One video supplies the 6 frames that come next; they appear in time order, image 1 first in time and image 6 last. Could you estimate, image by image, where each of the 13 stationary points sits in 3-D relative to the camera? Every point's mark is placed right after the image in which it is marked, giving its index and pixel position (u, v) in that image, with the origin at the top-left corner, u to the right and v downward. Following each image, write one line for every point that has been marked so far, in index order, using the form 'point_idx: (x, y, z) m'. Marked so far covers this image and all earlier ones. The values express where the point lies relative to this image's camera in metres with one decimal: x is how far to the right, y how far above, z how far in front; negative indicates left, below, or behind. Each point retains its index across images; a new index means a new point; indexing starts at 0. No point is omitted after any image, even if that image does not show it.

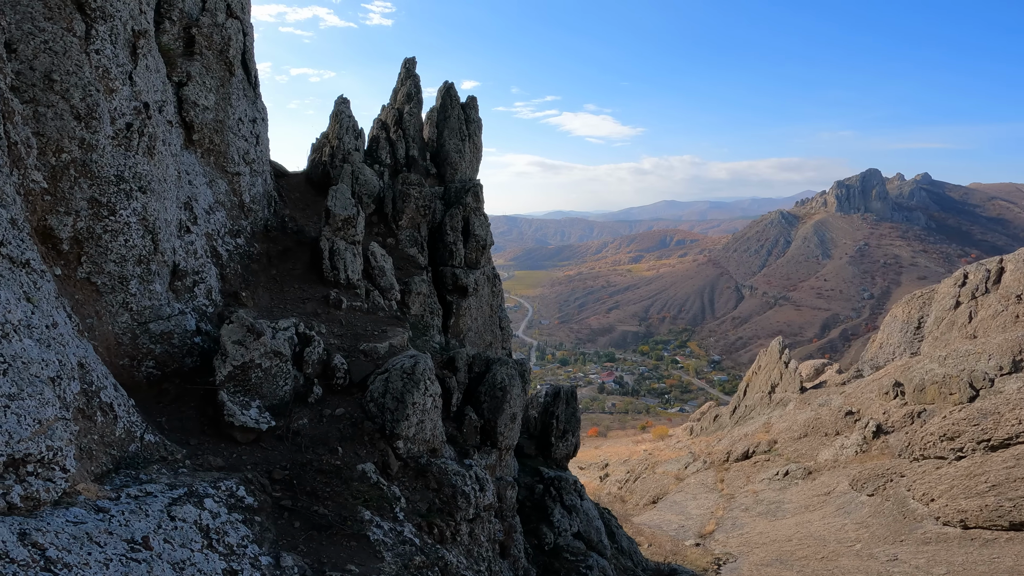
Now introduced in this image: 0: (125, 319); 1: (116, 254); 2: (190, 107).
0: (-7.4, -0.6, +10.2) m
1: (-7.4, +0.7, +10.0) m
2: (-8.7, +5.0, +14.5) m
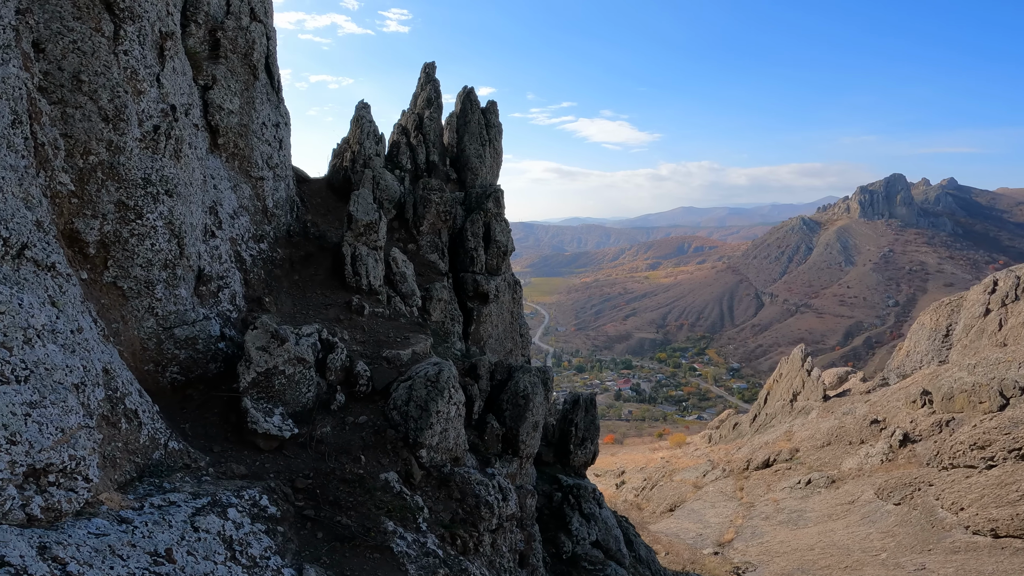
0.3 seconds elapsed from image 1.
0: (-6.9, -0.7, +10.1) m
1: (-6.9, +0.6, +10.0) m
2: (-8.1, +4.8, +14.6) m
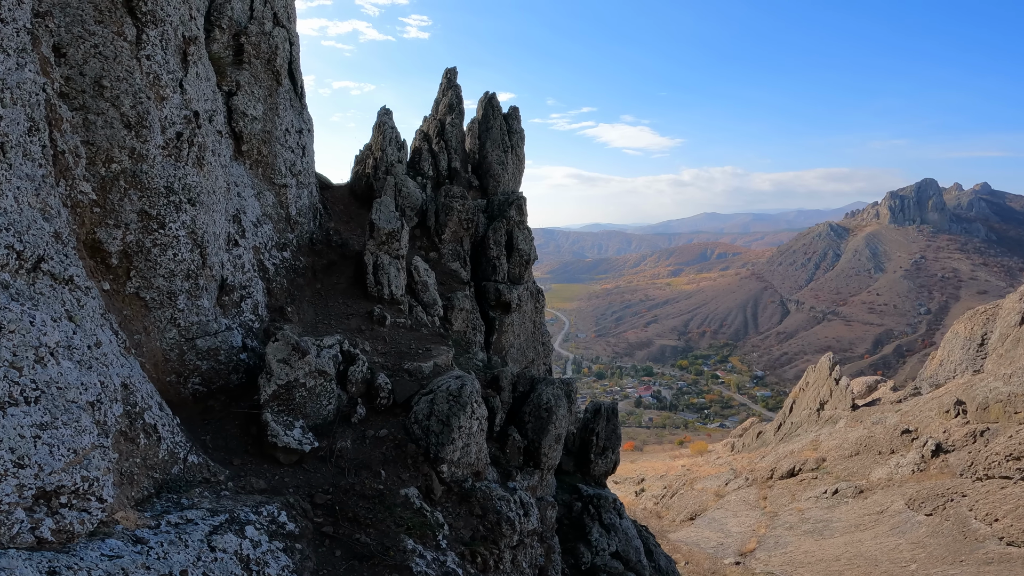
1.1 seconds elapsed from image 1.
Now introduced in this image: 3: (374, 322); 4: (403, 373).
0: (-6.4, -0.9, +10.1) m
1: (-6.5, +0.4, +9.9) m
2: (-7.4, +4.6, +14.6) m
3: (-3.8, -0.9, +14.8) m
4: (-2.6, -2.0, +12.8) m
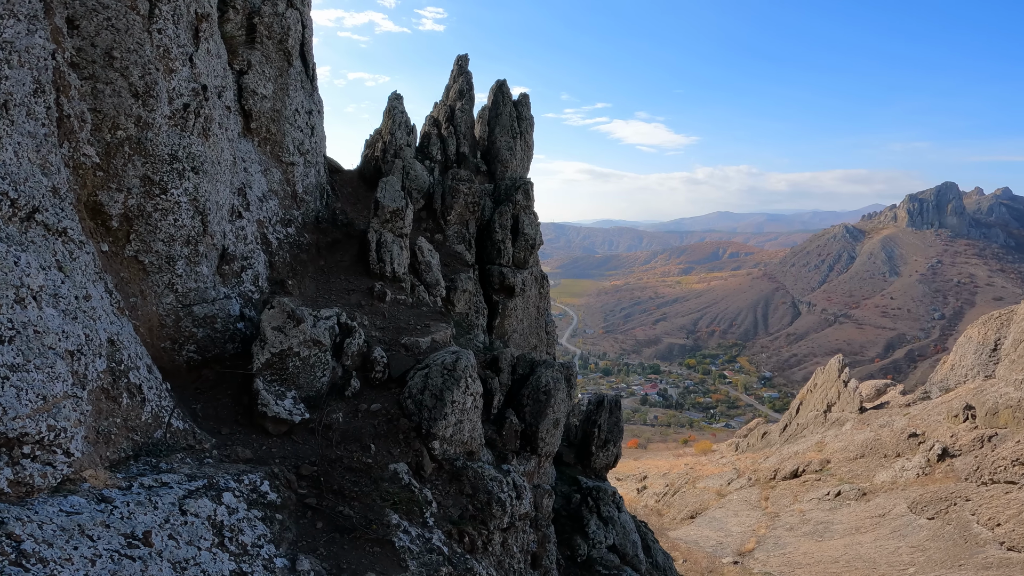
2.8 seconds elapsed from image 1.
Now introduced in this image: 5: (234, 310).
0: (-6.5, -0.2, +10.1) m
1: (-6.5, +1.0, +9.9) m
2: (-7.2, +5.3, +14.6) m
3: (-3.8, -0.3, +14.8) m
4: (-2.7, -1.5, +12.8) m
5: (-5.8, -0.5, +11.2) m
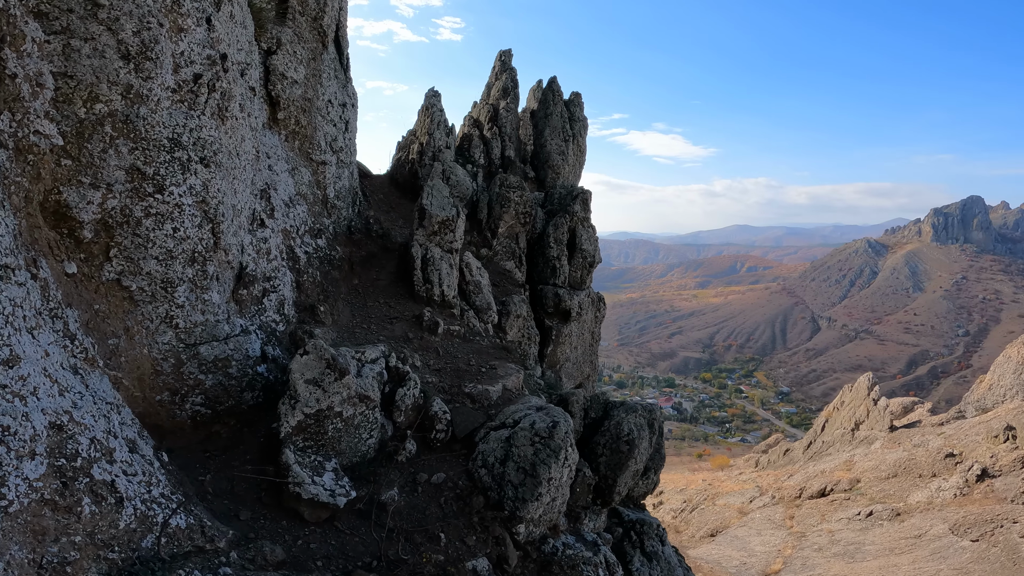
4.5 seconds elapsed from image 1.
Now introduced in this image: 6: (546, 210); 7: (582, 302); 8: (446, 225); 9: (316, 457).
0: (-4.8, -0.7, +7.5) m
1: (-4.8, +0.6, +7.4) m
2: (-5.4, +4.7, +12.1) m
3: (-2.0, -0.9, +12.1) m
4: (-1.0, -2.0, +10.0) m
5: (-4.1, -1.0, +8.5) m
6: (+1.2, +2.9, +19.6) m
7: (+2.5, -0.4, +18.4) m
8: (-1.8, +1.6, +13.9) m
9: (-2.8, -2.4, +7.6) m
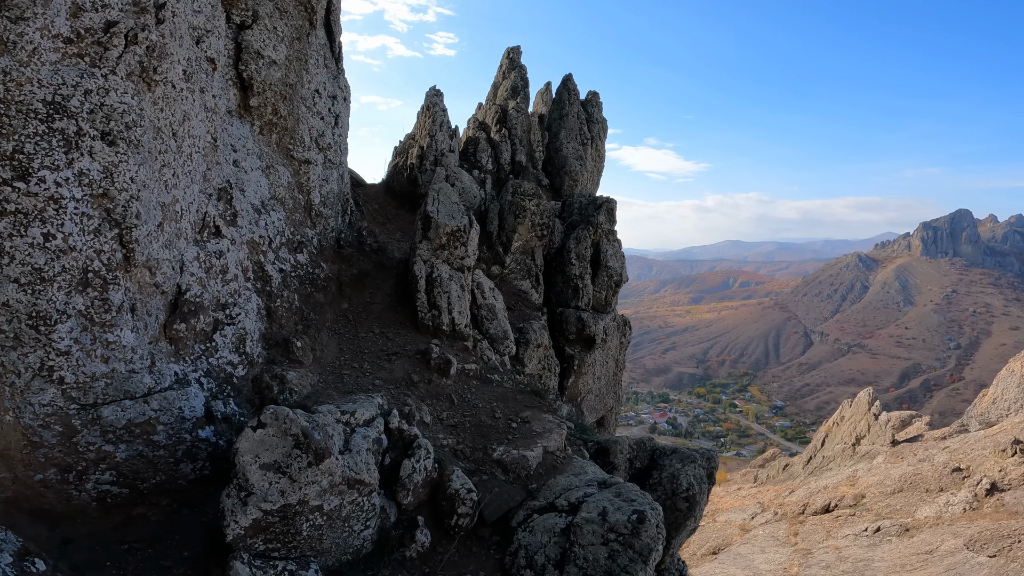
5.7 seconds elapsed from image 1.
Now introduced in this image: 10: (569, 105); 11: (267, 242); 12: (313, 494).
0: (-4.3, -1.1, +5.0) m
1: (-4.2, +0.2, +4.9) m
2: (-4.9, +4.2, +9.8) m
3: (-1.5, -1.4, +9.6) m
4: (-0.4, -2.4, +7.5) m
5: (-3.5, -1.3, +6.0) m
6: (+1.7, +2.2, +17.2) m
7: (+2.9, -1.1, +16.0) m
8: (-1.3, +1.1, +11.5) m
9: (-2.2, -2.7, +5.1) m
10: (+2.1, +6.9, +20.0) m
11: (-4.3, +0.8, +9.2) m
12: (-2.0, -1.9, +5.3) m
